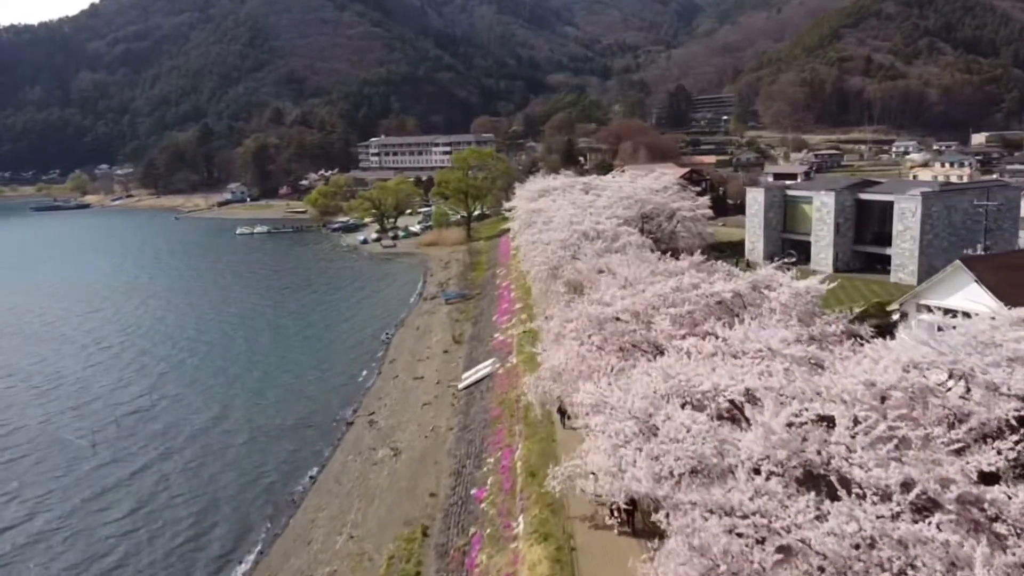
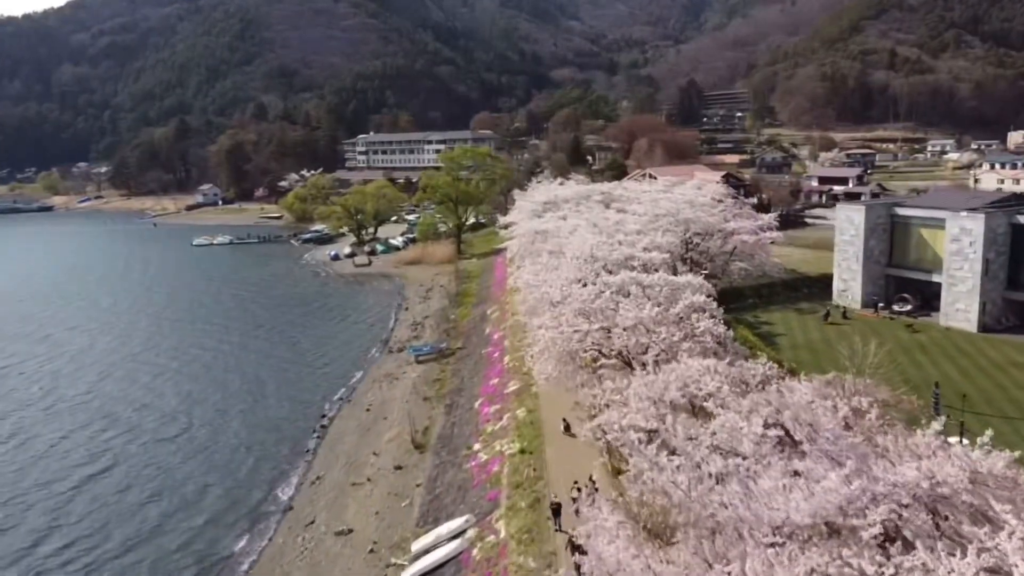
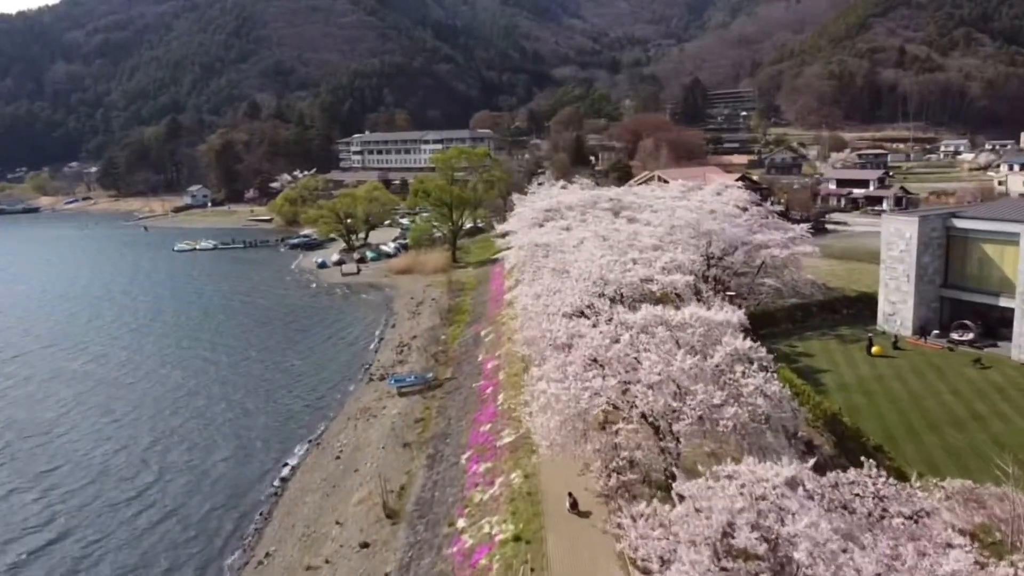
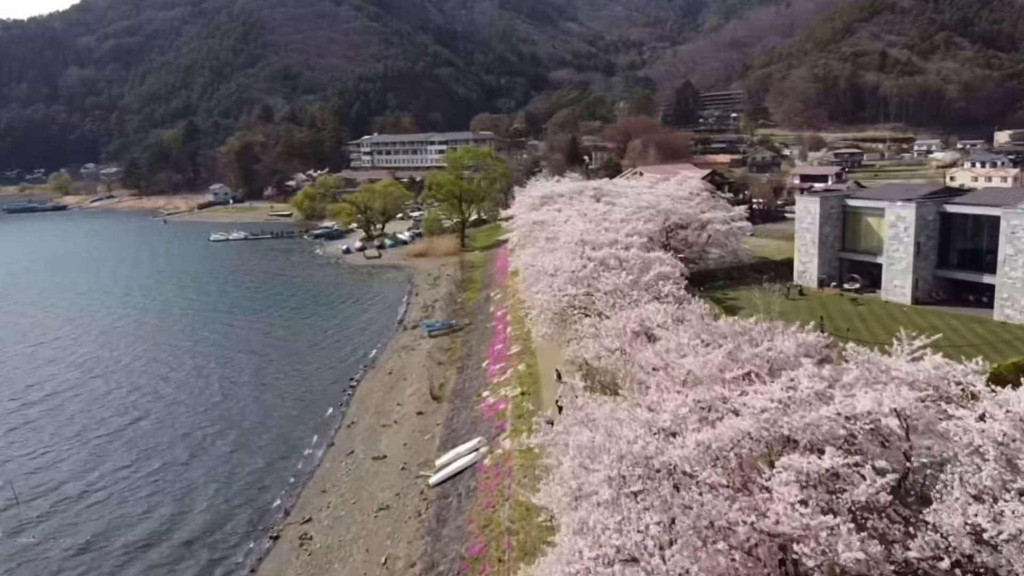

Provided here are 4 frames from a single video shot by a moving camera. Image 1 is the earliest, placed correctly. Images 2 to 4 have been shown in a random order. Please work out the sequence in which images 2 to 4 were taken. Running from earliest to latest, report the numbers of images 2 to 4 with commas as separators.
4, 2, 3
